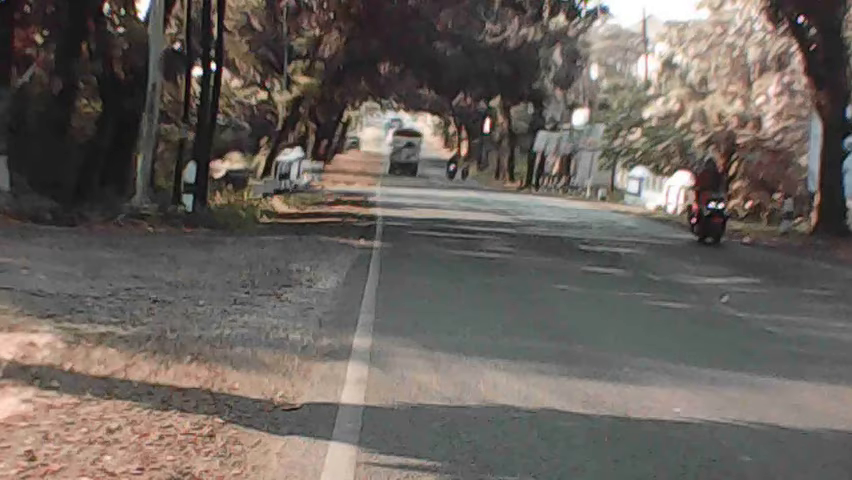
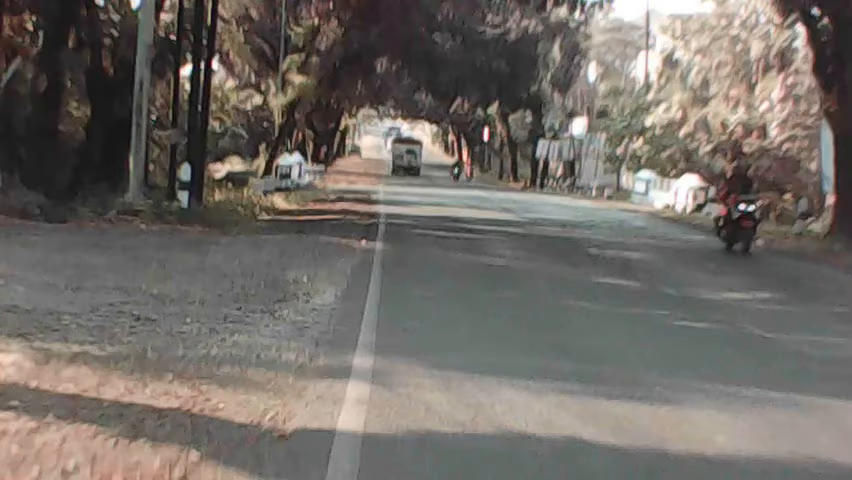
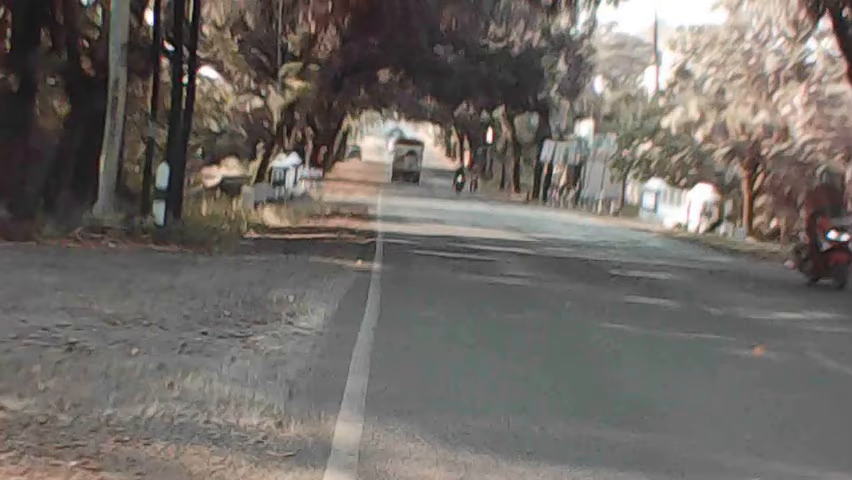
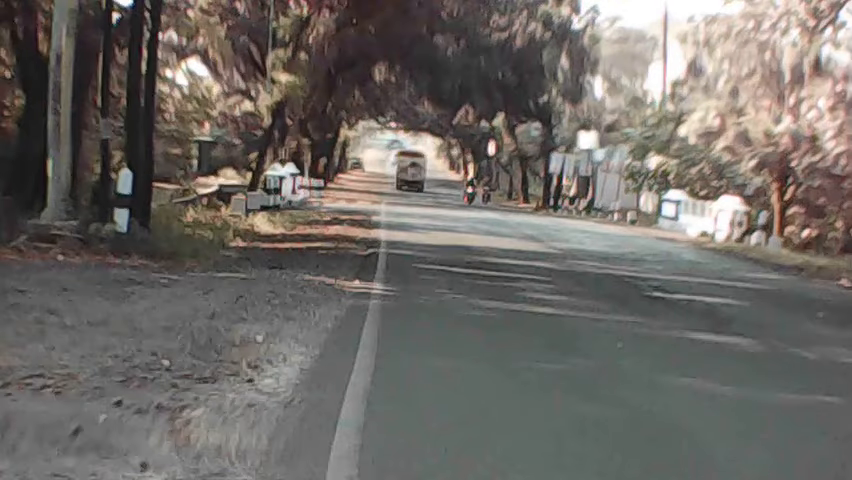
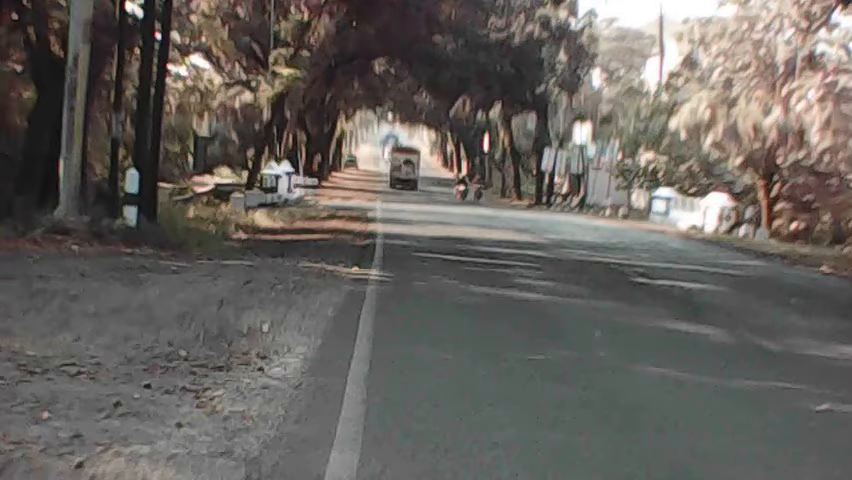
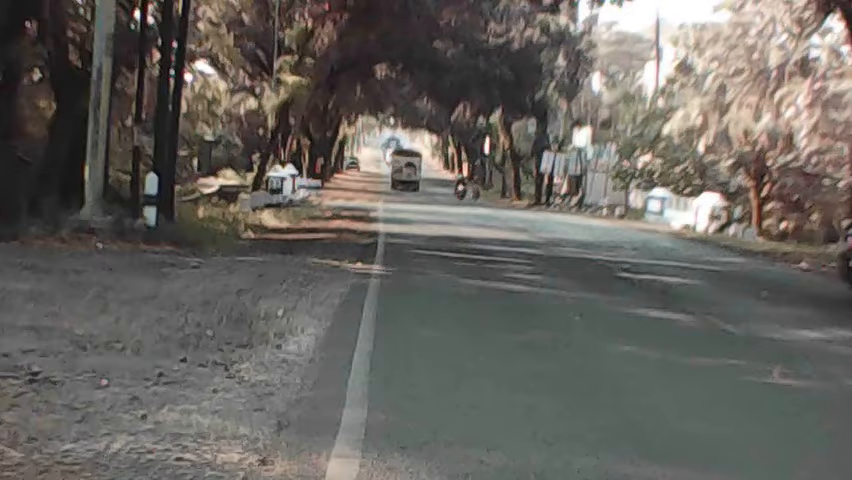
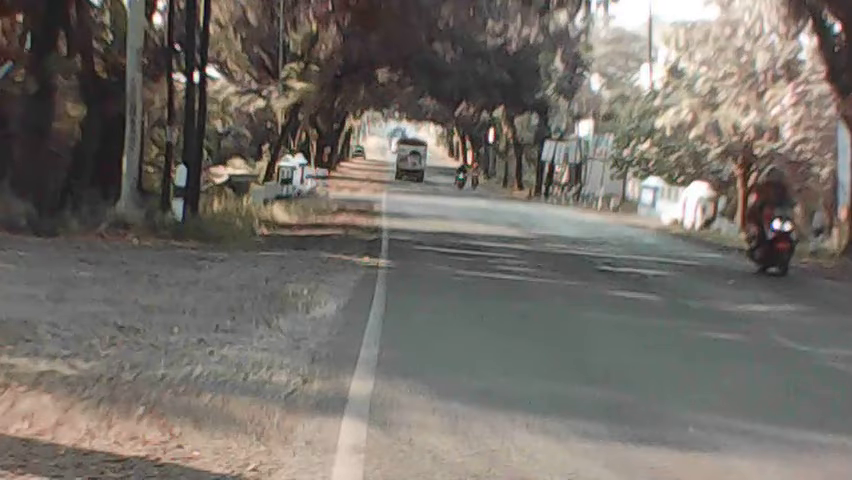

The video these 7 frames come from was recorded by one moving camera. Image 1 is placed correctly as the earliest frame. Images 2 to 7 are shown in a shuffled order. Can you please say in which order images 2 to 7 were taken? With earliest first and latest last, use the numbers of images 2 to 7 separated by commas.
2, 7, 3, 6, 5, 4
